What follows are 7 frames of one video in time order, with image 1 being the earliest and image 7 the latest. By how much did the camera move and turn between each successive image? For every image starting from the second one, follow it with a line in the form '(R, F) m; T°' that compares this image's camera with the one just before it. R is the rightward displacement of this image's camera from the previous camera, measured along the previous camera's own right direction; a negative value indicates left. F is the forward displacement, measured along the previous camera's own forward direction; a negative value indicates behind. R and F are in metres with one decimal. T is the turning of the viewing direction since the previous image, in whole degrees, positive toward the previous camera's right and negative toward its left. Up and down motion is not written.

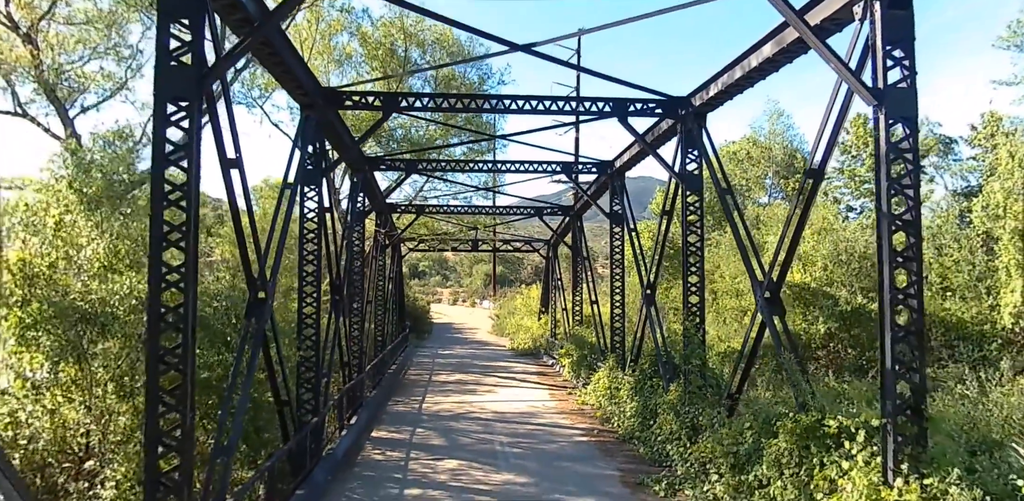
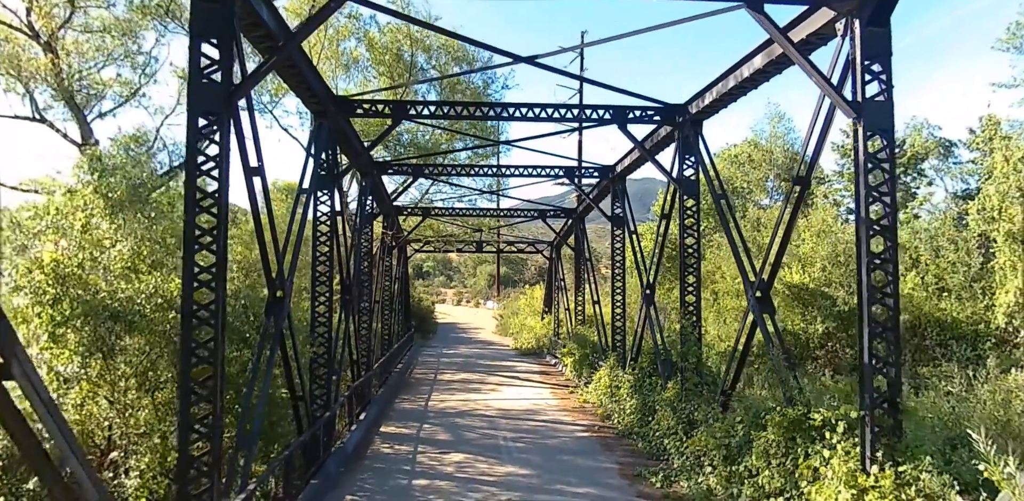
(0.0, -0.4) m; 0°
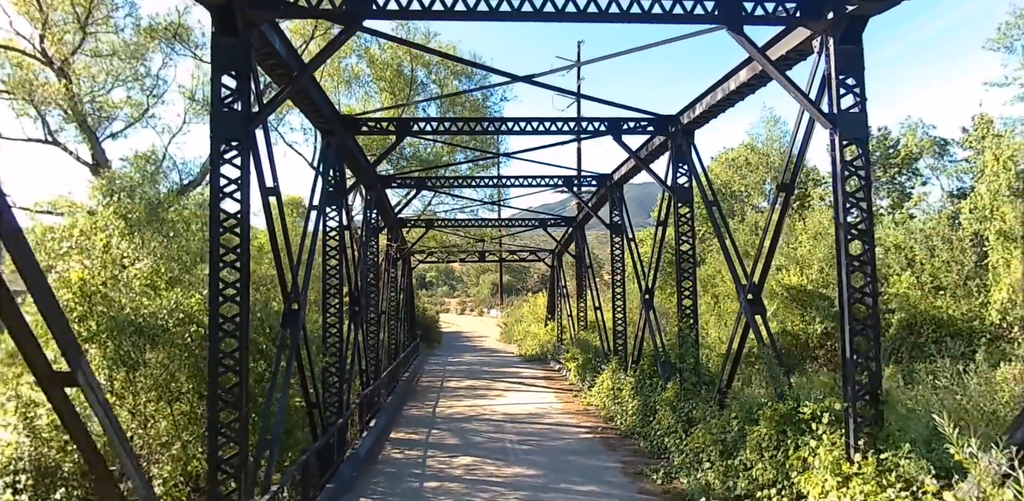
(0.0, -0.4) m; 0°
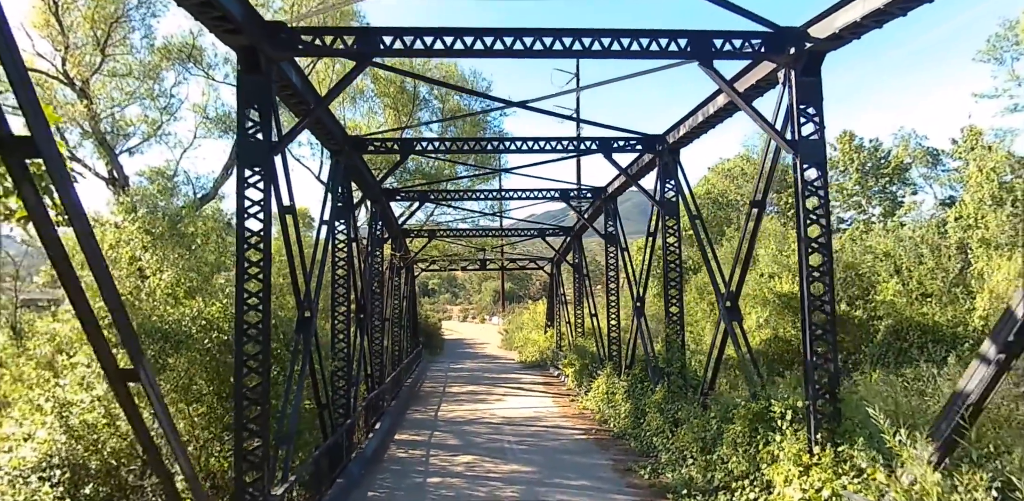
(+0.1, -0.6) m; 0°
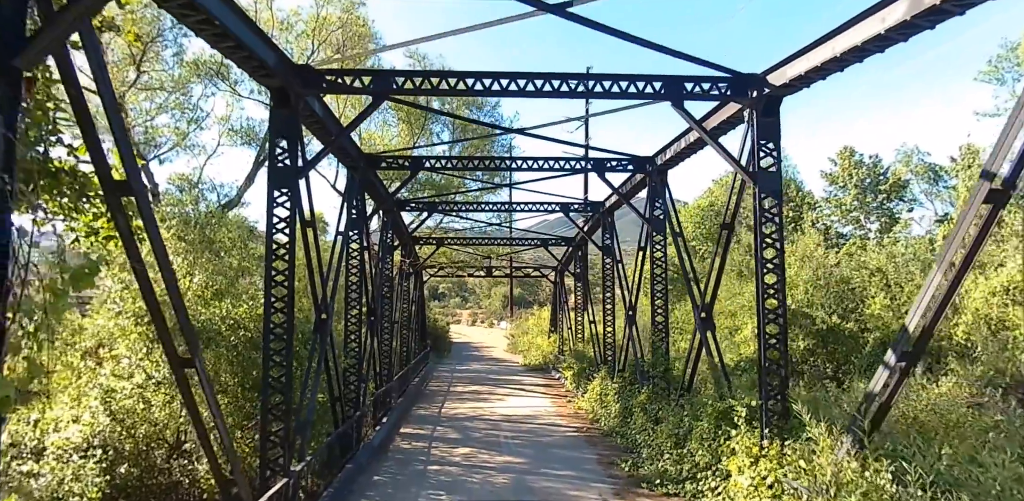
(+0.2, -0.9) m; -1°
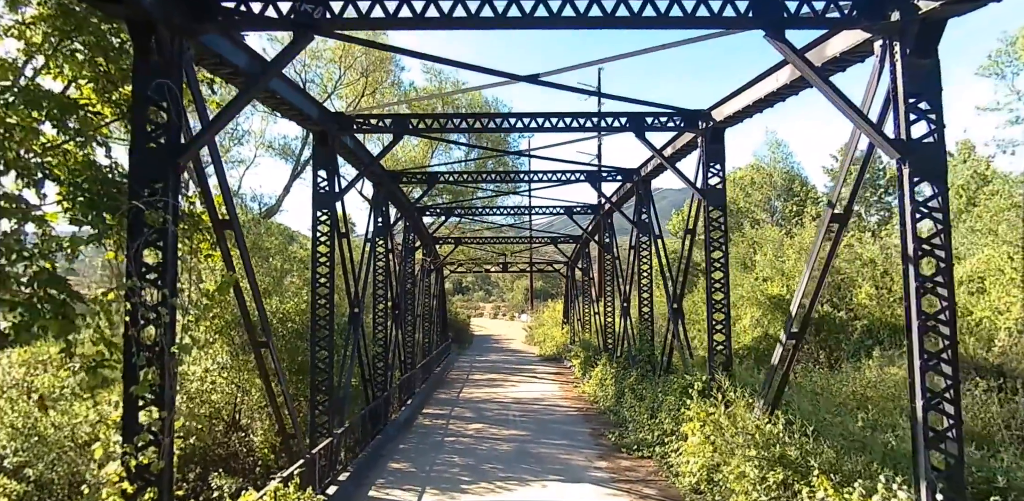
(+0.4, -1.7) m; -2°
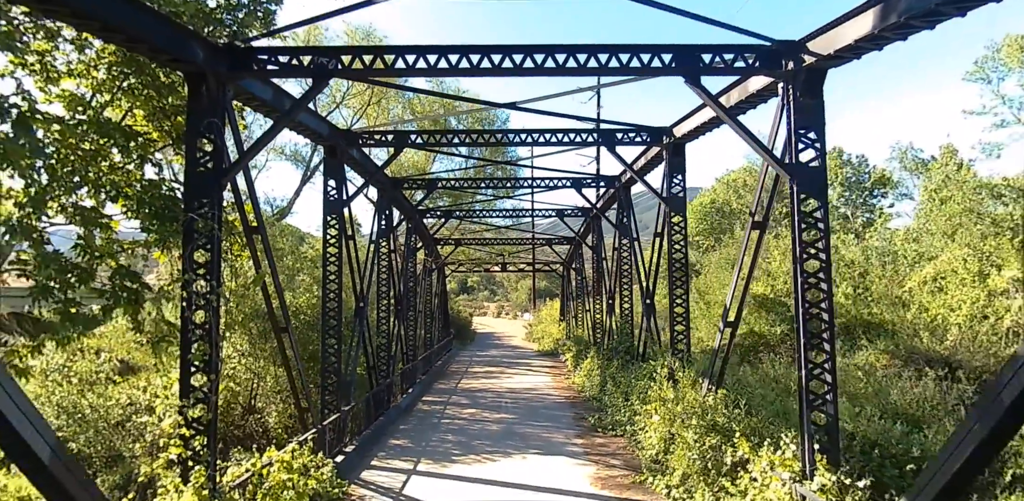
(+0.3, -1.2) m; -1°
